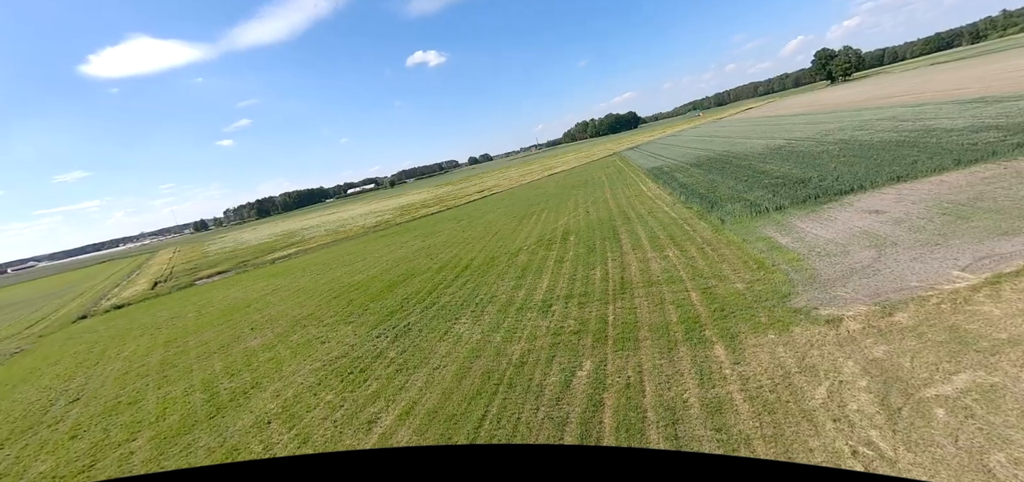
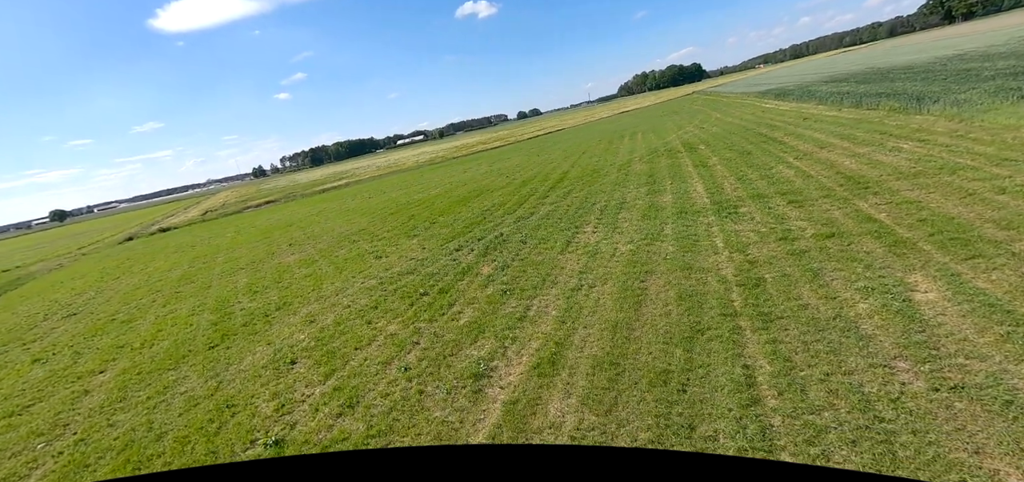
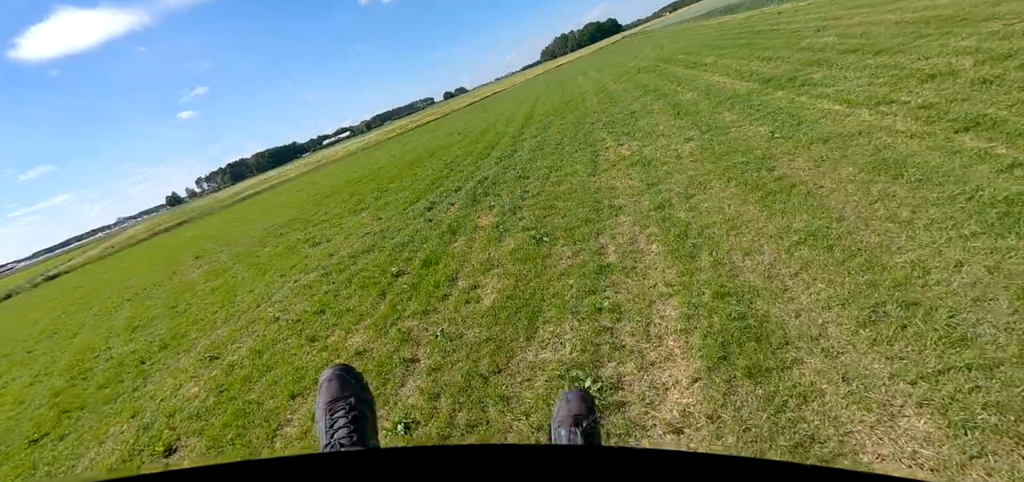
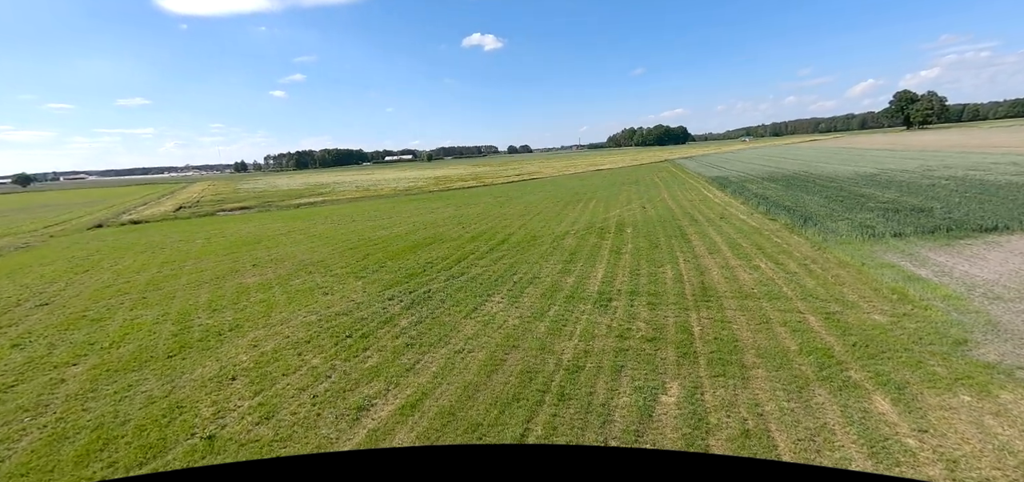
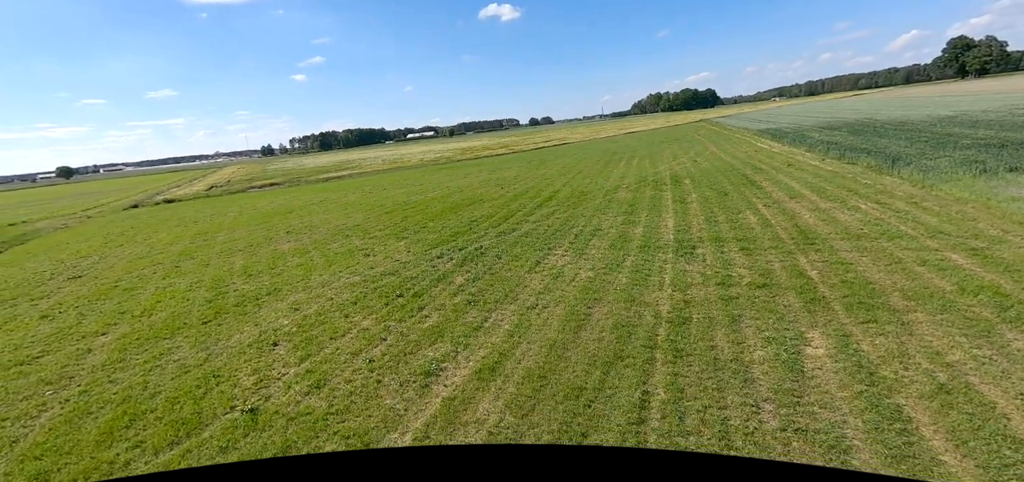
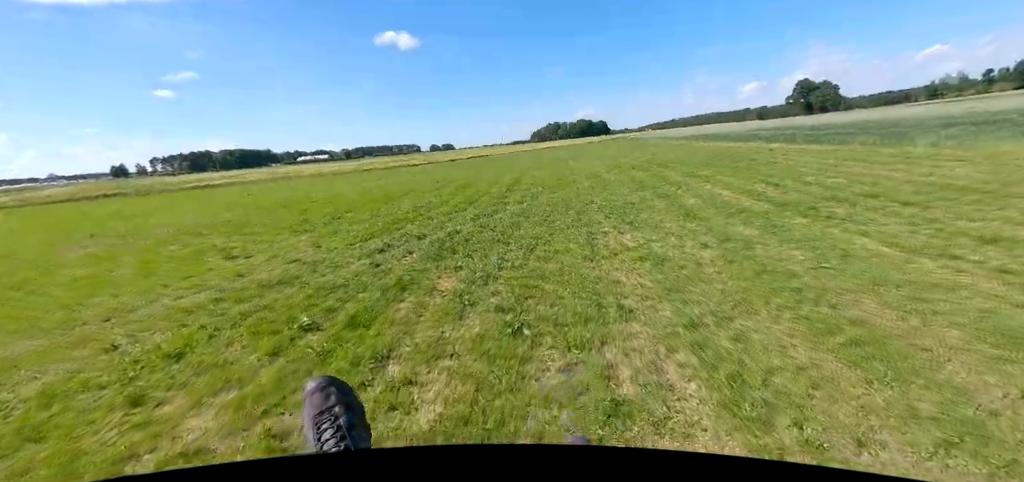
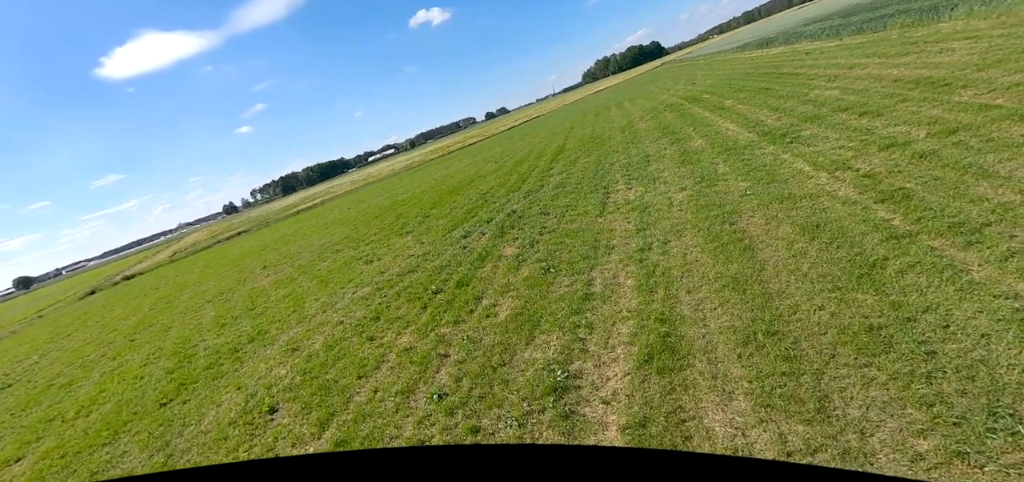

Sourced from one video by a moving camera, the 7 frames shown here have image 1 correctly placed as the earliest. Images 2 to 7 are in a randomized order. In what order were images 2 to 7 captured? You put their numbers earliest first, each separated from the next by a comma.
4, 5, 2, 7, 3, 6
